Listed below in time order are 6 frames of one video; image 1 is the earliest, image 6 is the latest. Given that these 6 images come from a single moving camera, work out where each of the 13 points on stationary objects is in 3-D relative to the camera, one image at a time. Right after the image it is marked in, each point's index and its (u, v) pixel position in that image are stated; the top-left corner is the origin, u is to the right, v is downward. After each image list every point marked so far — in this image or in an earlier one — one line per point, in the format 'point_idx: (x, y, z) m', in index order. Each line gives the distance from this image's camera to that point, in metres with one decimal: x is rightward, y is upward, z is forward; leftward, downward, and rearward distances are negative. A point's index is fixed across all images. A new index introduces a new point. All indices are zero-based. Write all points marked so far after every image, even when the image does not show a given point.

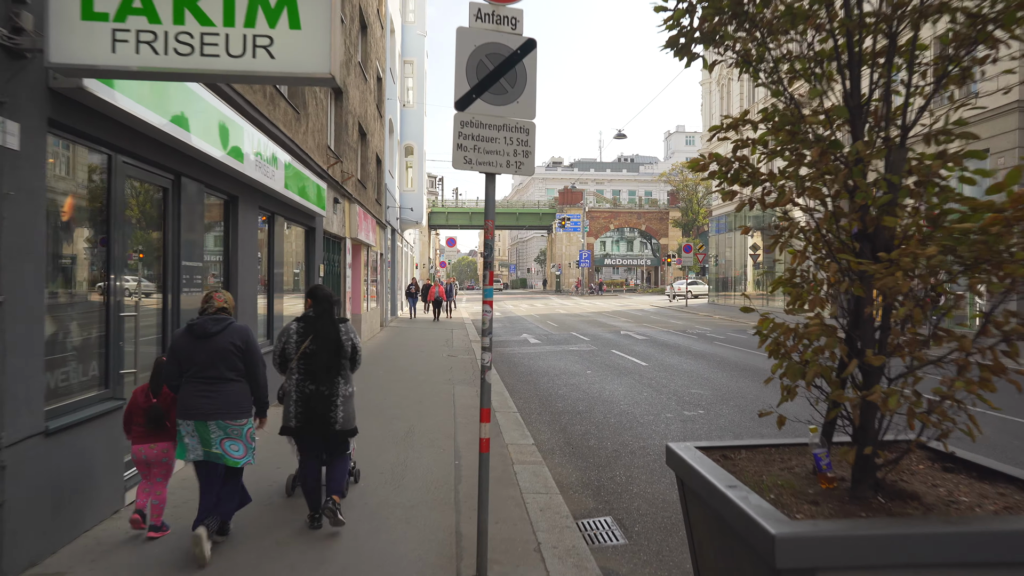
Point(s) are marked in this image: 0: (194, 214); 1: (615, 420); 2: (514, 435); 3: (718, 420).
0: (-2.5, +0.6, +6.0) m
1: (+1.1, -1.4, +8.3) m
2: (0.0, -1.4, +7.2) m
3: (+2.2, -1.4, +8.1) m
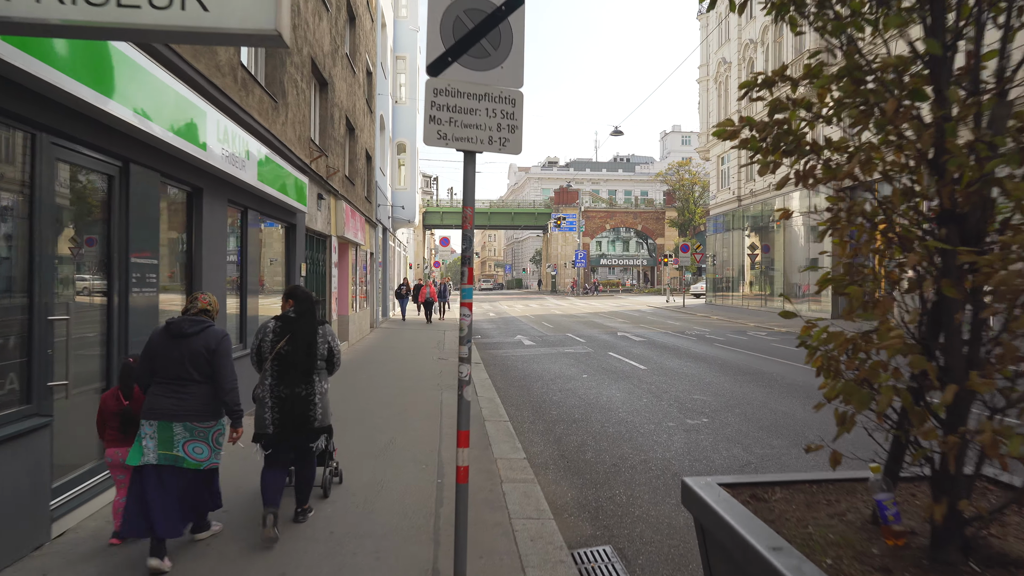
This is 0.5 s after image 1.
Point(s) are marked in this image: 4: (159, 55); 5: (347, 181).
0: (-2.6, +0.6, +5.4) m
1: (+1.0, -1.4, +7.7) m
2: (-0.1, -1.4, +6.6) m
3: (+2.1, -1.4, +7.6) m
4: (-2.5, +1.6, +5.4) m
5: (-3.4, +2.2, +15.6) m
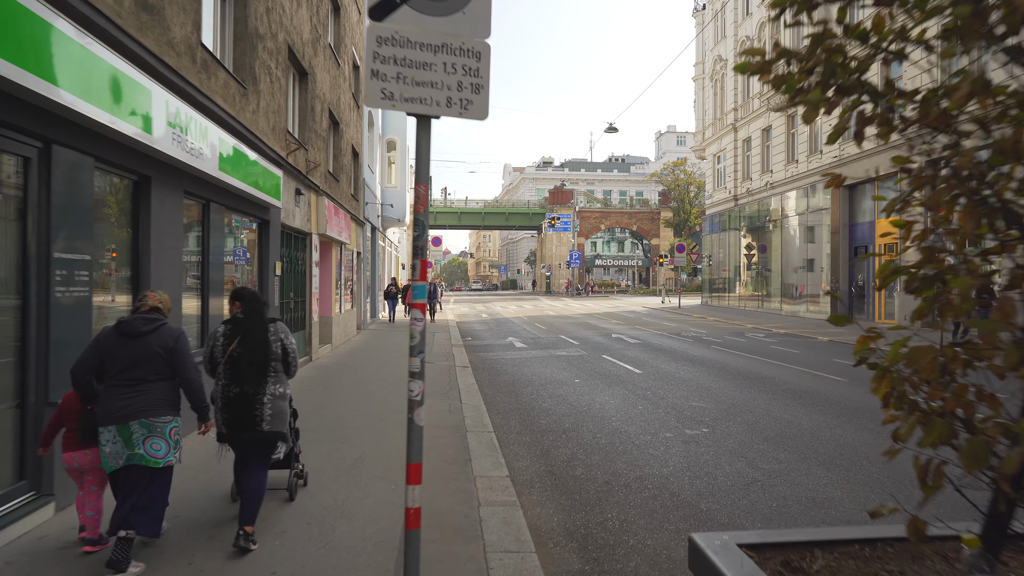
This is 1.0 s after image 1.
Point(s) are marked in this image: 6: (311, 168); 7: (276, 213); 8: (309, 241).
0: (-2.7, +0.6, +4.8) m
1: (+0.9, -1.4, +7.1) m
2: (-0.2, -1.4, +6.0) m
3: (+1.9, -1.4, +7.0) m
4: (-2.6, +1.7, +4.8) m
5: (-3.5, +2.2, +15.0) m
6: (-3.3, +2.0, +12.5) m
7: (-3.1, +1.0, +10.1) m
8: (-3.3, +0.8, +12.7) m
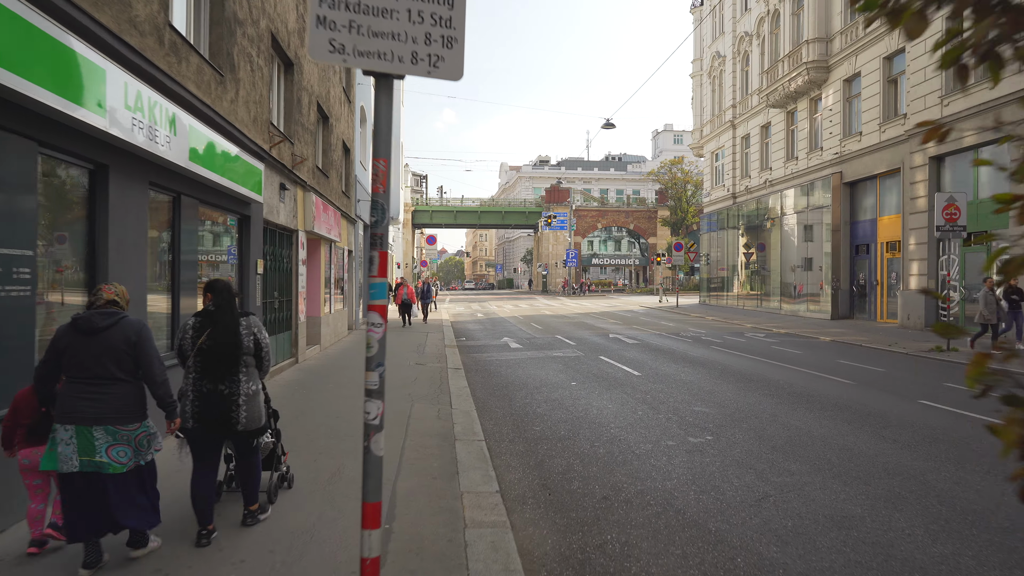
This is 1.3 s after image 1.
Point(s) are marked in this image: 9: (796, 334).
0: (-2.8, +0.6, +4.3) m
1: (+0.8, -1.4, +6.7) m
2: (-0.3, -1.3, +5.6) m
3: (+1.9, -1.4, +6.5) m
4: (-2.7, +1.7, +4.4) m
5: (-3.7, +2.2, +14.6) m
6: (-3.4, +2.0, +12.0) m
7: (-3.2, +1.0, +9.6) m
8: (-3.4, +0.8, +12.2) m
9: (+7.3, -1.2, +19.8) m
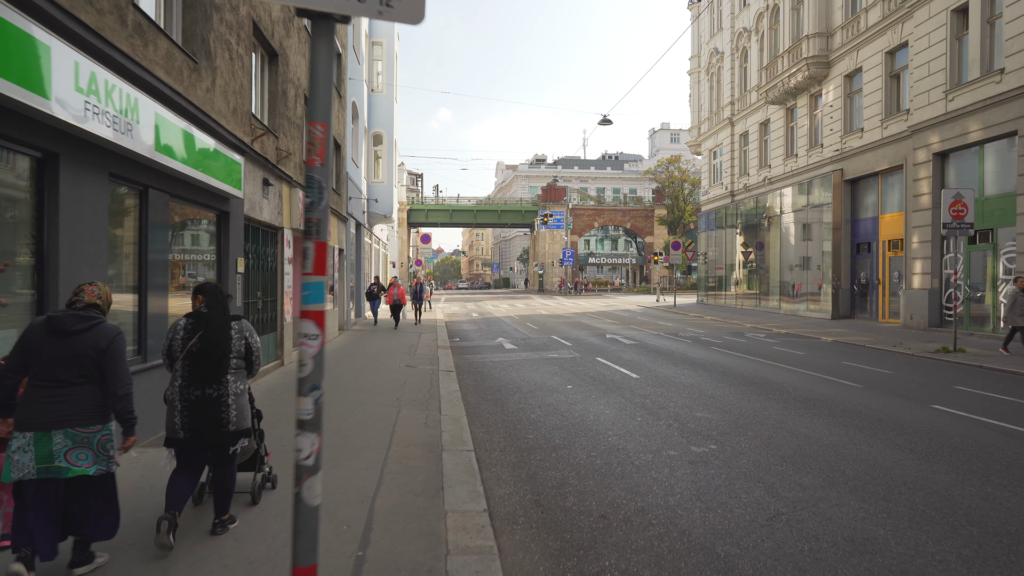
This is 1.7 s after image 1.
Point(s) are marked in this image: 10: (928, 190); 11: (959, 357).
0: (-2.8, +0.6, +3.9) m
1: (+0.7, -1.4, +6.2) m
2: (-0.3, -1.3, +5.1) m
3: (+1.8, -1.4, +6.1) m
4: (-2.8, +1.7, +3.9) m
5: (-3.8, +2.2, +14.1) m
6: (-3.5, +2.0, +11.6) m
7: (-3.3, +1.0, +9.2) m
8: (-3.5, +0.8, +11.8) m
9: (+7.2, -1.2, +19.4) m
10: (+10.1, +2.4, +18.6) m
11: (+7.5, -1.2, +12.9) m
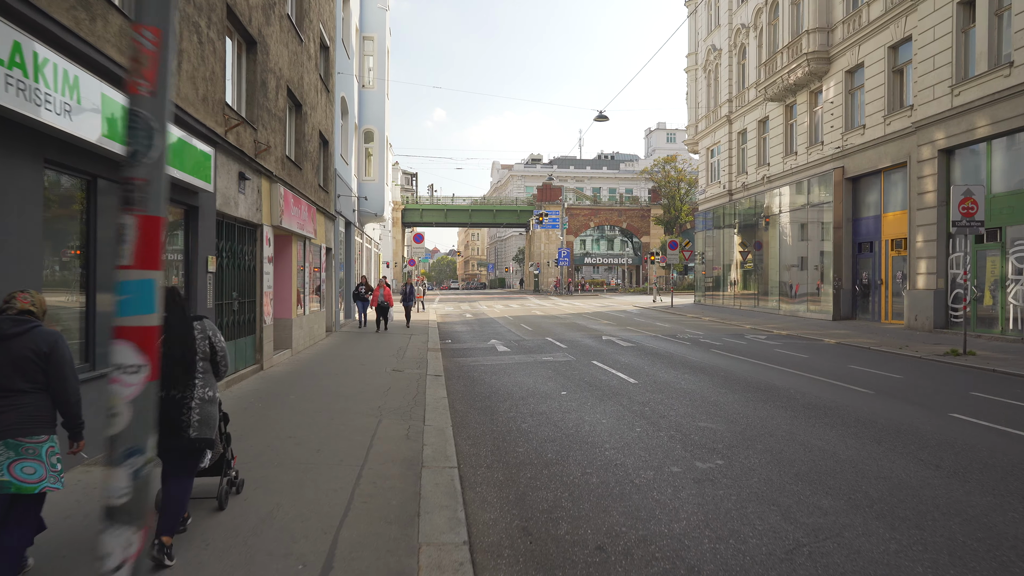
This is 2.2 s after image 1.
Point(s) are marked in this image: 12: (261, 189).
0: (-2.9, +0.6, +3.3) m
1: (+0.6, -1.4, +5.7) m
2: (-0.4, -1.4, +4.5) m
3: (+1.7, -1.4, +5.5) m
4: (-2.8, +1.7, +3.3) m
5: (-3.9, +2.2, +13.5) m
6: (-3.6, +2.0, +11.0) m
7: (-3.4, +1.0, +8.6) m
8: (-3.7, +0.8, +11.2) m
9: (+7.0, -1.2, +18.8) m
10: (+9.9, +2.4, +18.1) m
11: (+7.4, -1.2, +12.4) m
12: (-3.6, +1.4, +11.1) m
